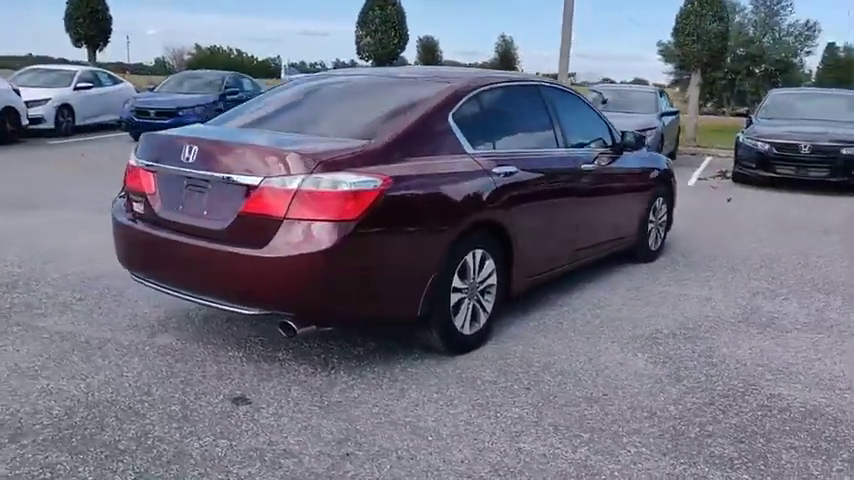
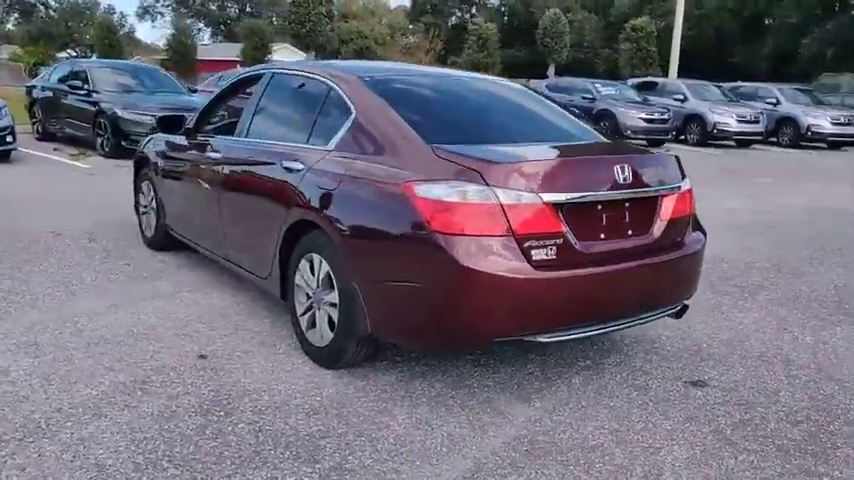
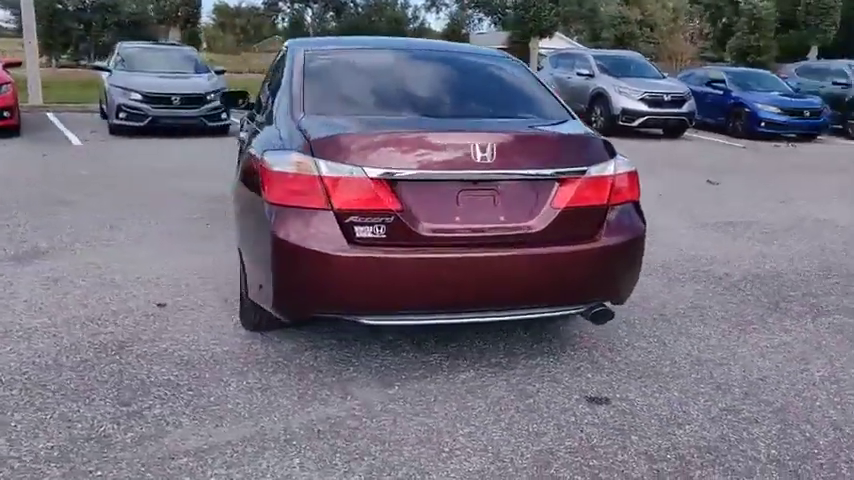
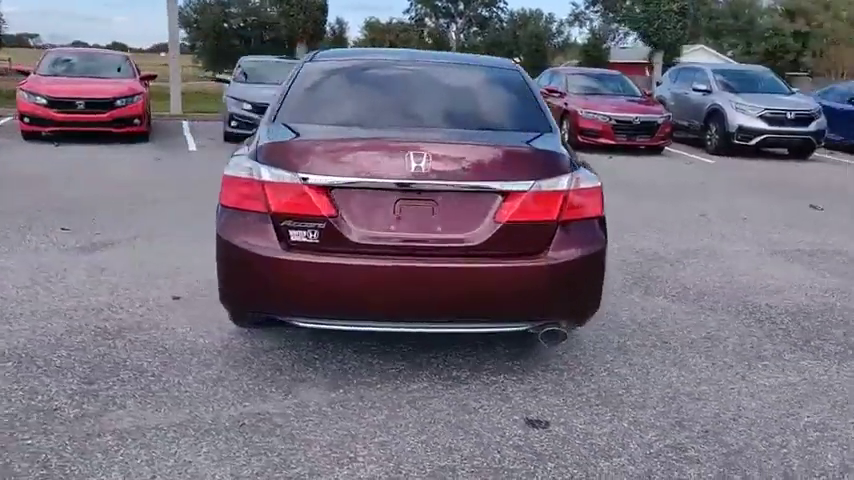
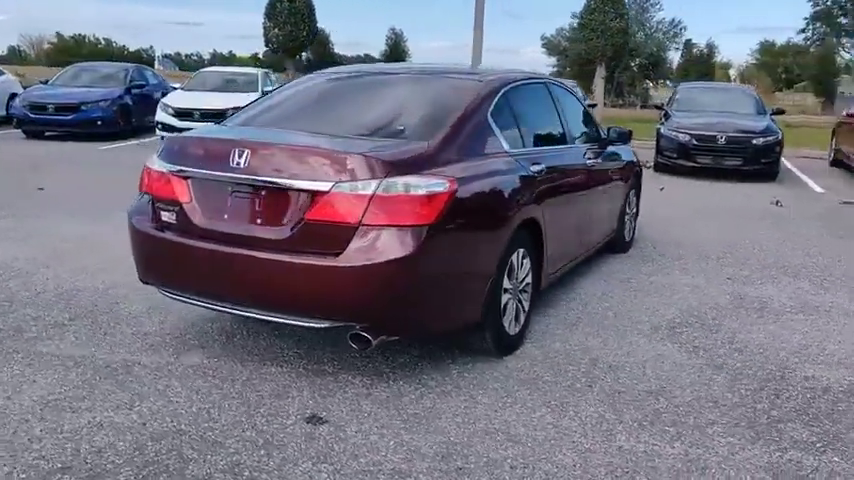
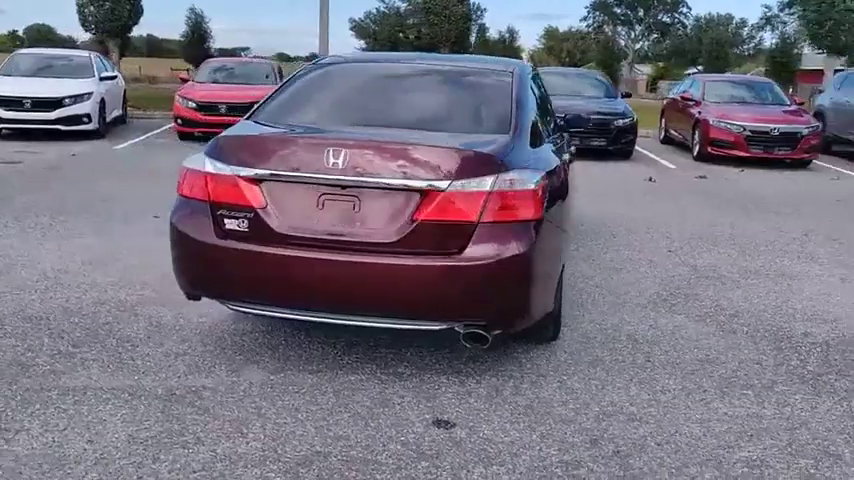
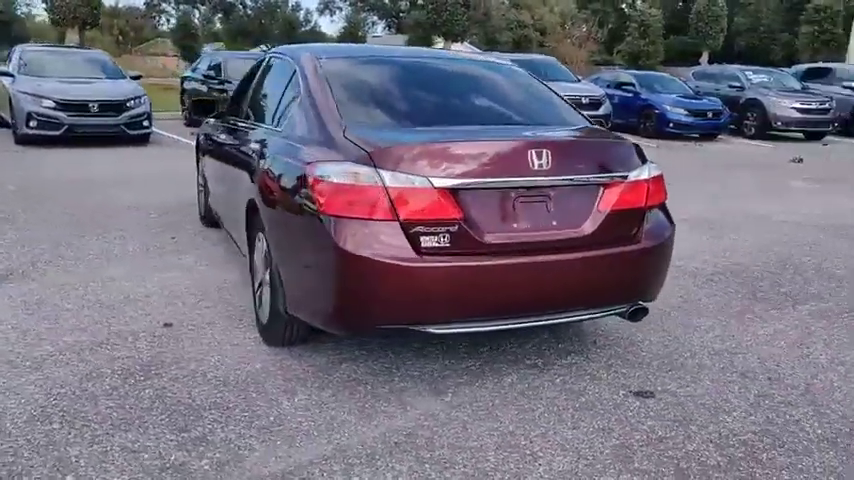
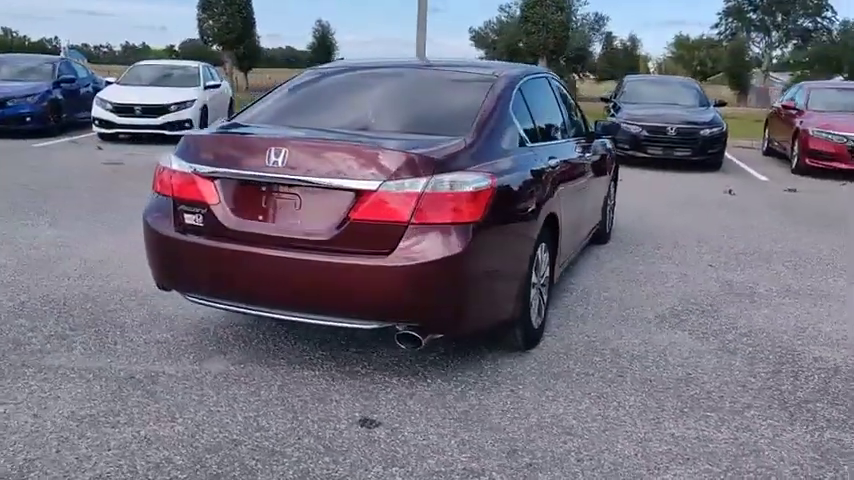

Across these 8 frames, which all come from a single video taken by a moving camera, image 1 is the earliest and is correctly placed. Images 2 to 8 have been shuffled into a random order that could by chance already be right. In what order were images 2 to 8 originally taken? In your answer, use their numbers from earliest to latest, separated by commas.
5, 8, 6, 4, 3, 7, 2
